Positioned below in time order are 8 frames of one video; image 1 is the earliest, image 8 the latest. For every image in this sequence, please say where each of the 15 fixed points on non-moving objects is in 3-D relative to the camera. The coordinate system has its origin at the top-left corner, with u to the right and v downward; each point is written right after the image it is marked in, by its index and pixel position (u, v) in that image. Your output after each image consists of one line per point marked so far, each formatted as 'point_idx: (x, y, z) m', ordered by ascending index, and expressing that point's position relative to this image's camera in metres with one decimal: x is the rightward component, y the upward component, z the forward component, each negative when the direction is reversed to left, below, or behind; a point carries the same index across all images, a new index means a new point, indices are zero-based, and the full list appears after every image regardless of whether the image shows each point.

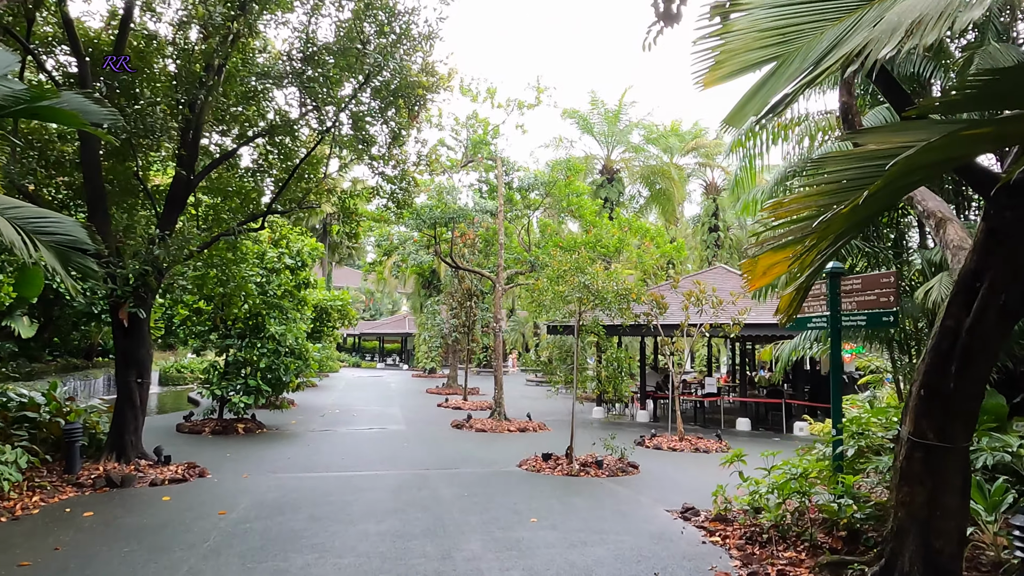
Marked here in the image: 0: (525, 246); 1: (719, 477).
0: (+0.4, +1.0, +16.3) m
1: (+2.5, -2.3, +7.9) m
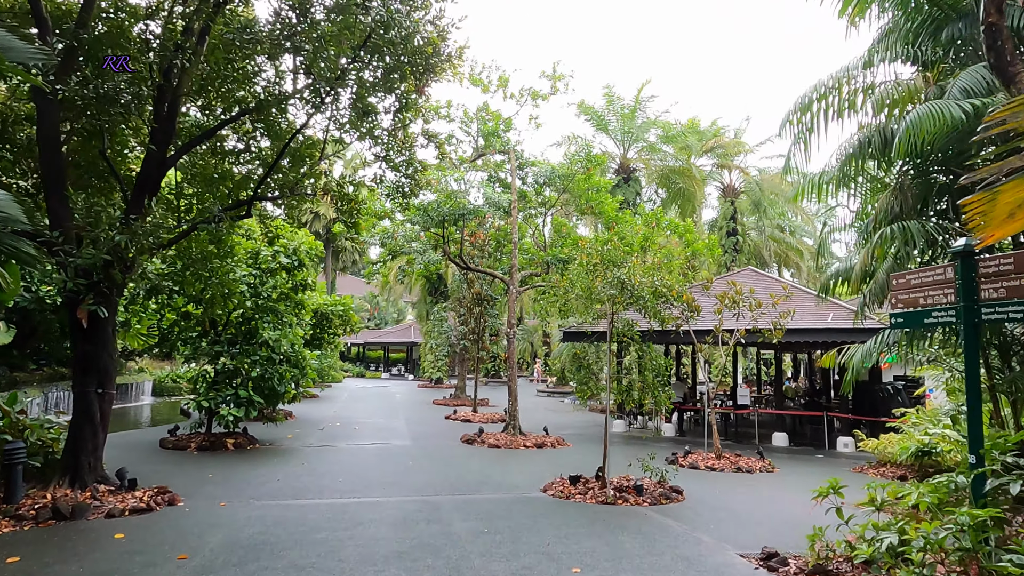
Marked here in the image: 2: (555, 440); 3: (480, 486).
0: (+0.7, +1.0, +15.2) m
1: (+2.7, -2.2, +6.7) m
2: (+0.8, -2.9, +12.5) m
3: (-0.4, -2.3, +7.5) m
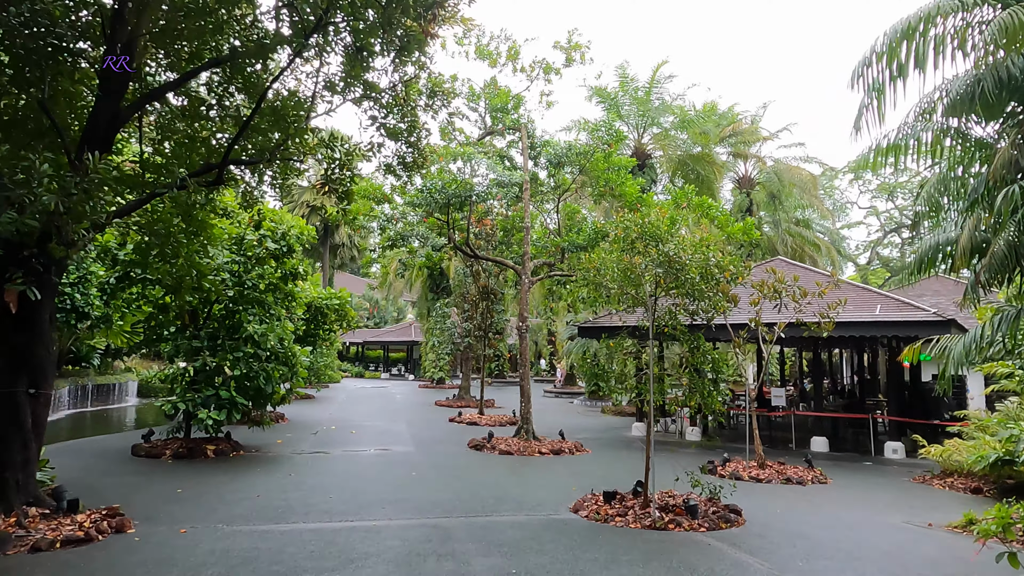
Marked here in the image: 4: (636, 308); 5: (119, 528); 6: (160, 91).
0: (+0.9, +1.1, +14.0) m
1: (+3.0, -2.1, +5.5) m
2: (+1.1, -2.7, +11.3) m
3: (-0.1, -2.1, +6.3) m
4: (+1.4, -0.2, +7.8) m
5: (-3.1, -1.9, +5.2) m
6: (-3.4, +1.9, +6.3) m
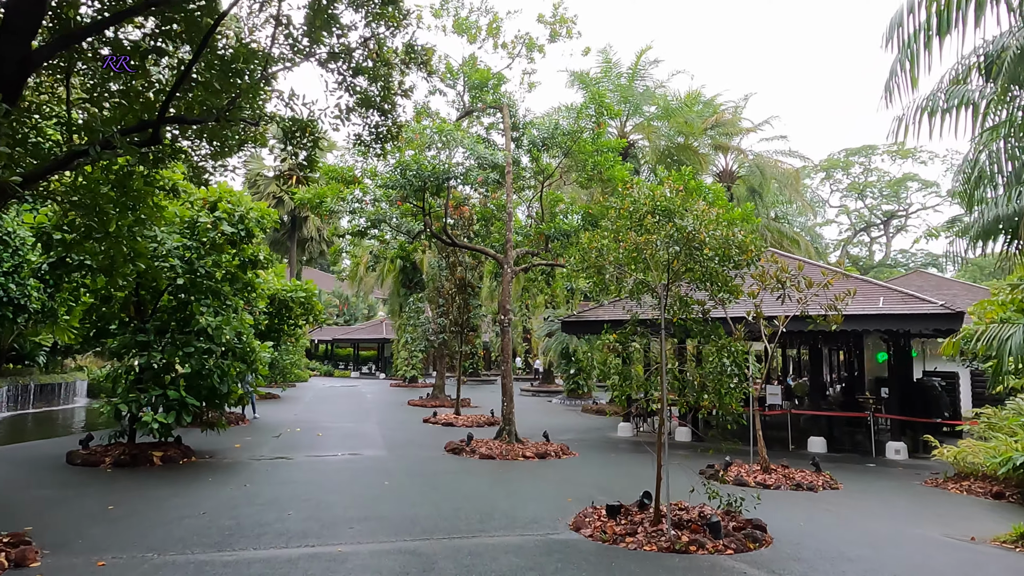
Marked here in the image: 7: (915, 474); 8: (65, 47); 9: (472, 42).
0: (+0.5, +1.3, +13.1) m
1: (+2.9, -1.9, +4.7) m
2: (+0.8, -2.5, +10.5) m
3: (-0.2, -2.0, +5.4) m
4: (+1.3, -0.1, +7.0) m
5: (-3.2, -1.7, +4.2) m
6: (-3.4, +2.0, +5.3) m
7: (+5.8, -2.7, +9.4) m
8: (-3.6, +1.9, +5.3) m
9: (-0.8, +4.7, +12.7) m
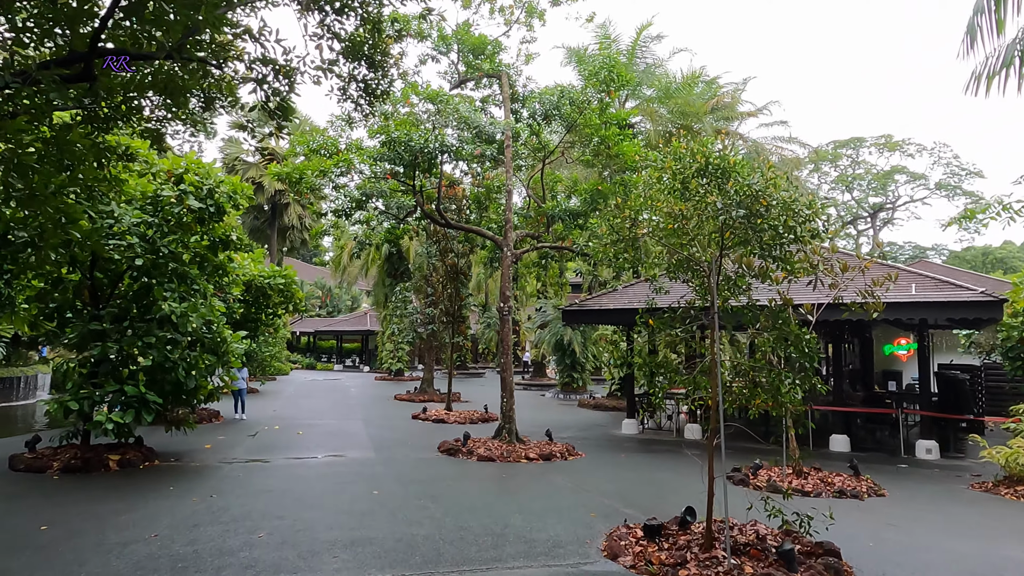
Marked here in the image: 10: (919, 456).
0: (+0.5, +1.6, +12.1) m
1: (+3.1, -1.8, +3.8) m
2: (+0.8, -2.3, +9.5) m
3: (-0.1, -1.8, +4.5) m
4: (+1.4, +0.1, +6.1) m
5: (-3.0, -1.6, +3.2) m
6: (-3.3, +2.2, +4.2) m
7: (+5.8, -2.5, +8.6) m
8: (-3.4, +2.1, +4.2) m
9: (-0.8, +5.0, +11.6) m
10: (+6.1, -2.5, +9.7) m
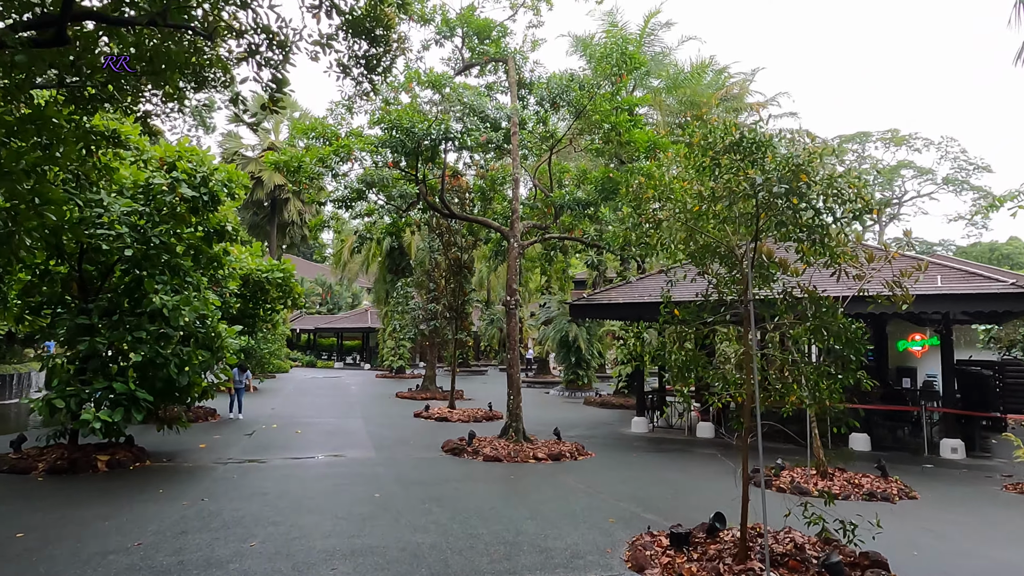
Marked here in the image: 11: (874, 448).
0: (+0.6, +1.7, +11.7) m
1: (+3.2, -1.7, +3.5) m
2: (+0.9, -2.2, +9.1) m
3: (0.0, -1.7, +4.1) m
4: (+1.5, +0.2, +5.7) m
5: (-2.9, -1.5, +2.8) m
6: (-3.2, +2.3, +3.8) m
7: (+5.9, -2.4, +8.2) m
8: (-3.3, +2.2, +3.8) m
9: (-0.7, +5.1, +11.2) m
10: (+6.2, -2.4, +9.3) m
11: (+5.4, -2.4, +9.9) m
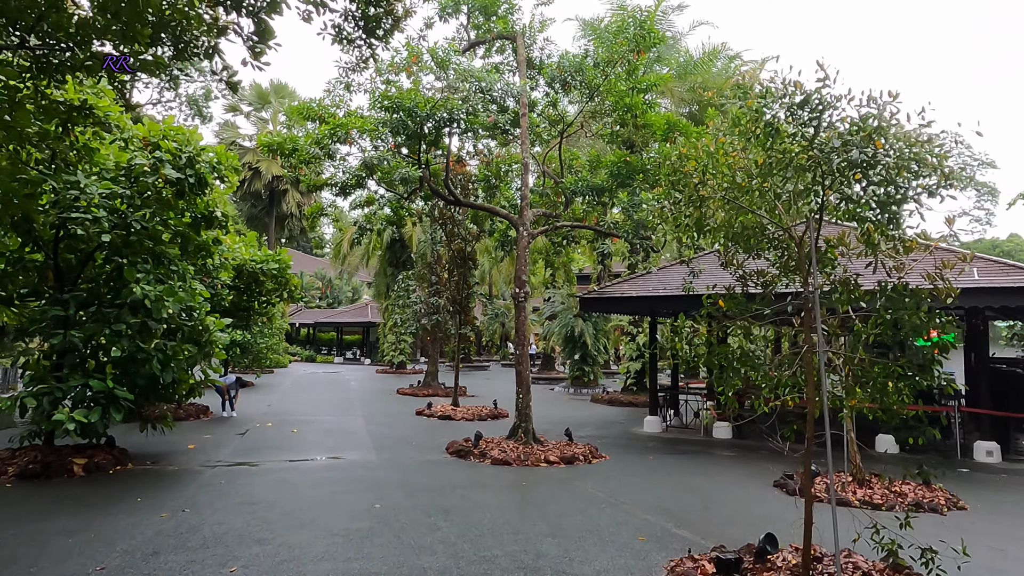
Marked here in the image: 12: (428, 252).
0: (+0.7, +1.8, +11.1) m
1: (+3.3, -1.6, +2.9) m
2: (+1.0, -2.1, +8.6) m
3: (+0.1, -1.6, +3.5) m
4: (+1.6, +0.3, +5.1) m
5: (-2.8, -1.4, +2.2) m
6: (-3.1, +2.4, +3.2) m
7: (+6.0, -2.3, +7.6) m
8: (-3.2, +2.3, +3.2) m
9: (-0.5, +5.2, +10.6) m
10: (+6.3, -2.3, +8.8) m
11: (+5.6, -2.3, +9.3) m
12: (-2.2, +0.9, +17.1) m
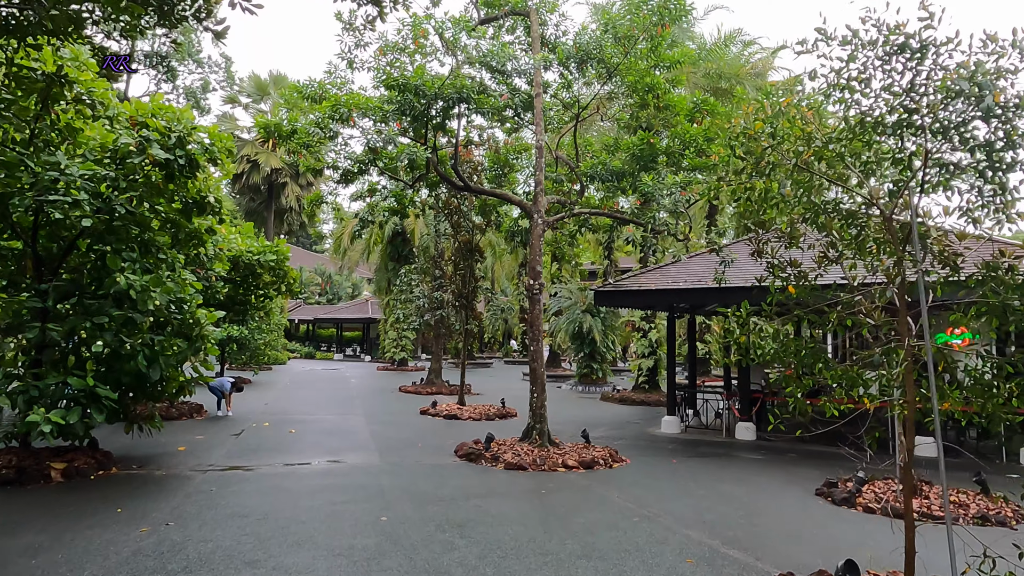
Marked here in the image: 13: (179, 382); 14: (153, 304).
0: (+0.9, +1.9, +10.5) m
1: (+3.4, -1.5, +2.3) m
2: (+1.2, -2.0, +8.0) m
3: (+0.3, -1.5, +2.9) m
4: (+1.8, +0.4, +4.5) m
5: (-2.6, -1.3, +1.6) m
6: (-2.9, +2.5, +2.6) m
7: (+6.2, -2.2, +7.0) m
8: (-3.0, +2.4, +2.6) m
9: (-0.4, +5.4, +10.0) m
10: (+6.4, -2.2, +8.2) m
11: (+5.7, -2.2, +8.7) m
12: (-2.1, +1.1, +16.5) m
13: (-3.9, -1.1, +7.6) m
14: (-3.7, -0.2, +6.9) m
